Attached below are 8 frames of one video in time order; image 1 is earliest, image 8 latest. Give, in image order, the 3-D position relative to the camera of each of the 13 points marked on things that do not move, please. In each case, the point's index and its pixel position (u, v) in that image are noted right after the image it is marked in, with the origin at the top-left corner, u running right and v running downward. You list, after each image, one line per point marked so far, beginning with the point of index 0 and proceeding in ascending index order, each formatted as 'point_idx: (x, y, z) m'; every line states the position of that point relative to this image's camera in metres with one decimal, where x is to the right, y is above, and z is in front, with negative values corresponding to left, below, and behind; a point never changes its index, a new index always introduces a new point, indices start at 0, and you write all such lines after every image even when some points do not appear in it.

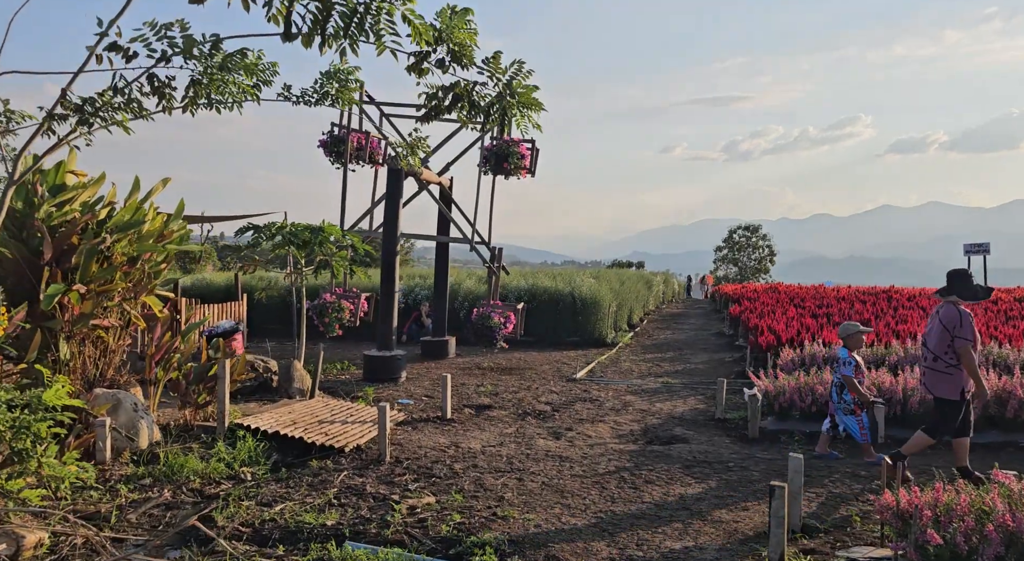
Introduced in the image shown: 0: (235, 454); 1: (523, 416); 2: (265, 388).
0: (-2.1, -1.3, +6.6) m
1: (+0.1, -1.5, +9.1) m
2: (-2.6, -1.1, +9.1) m
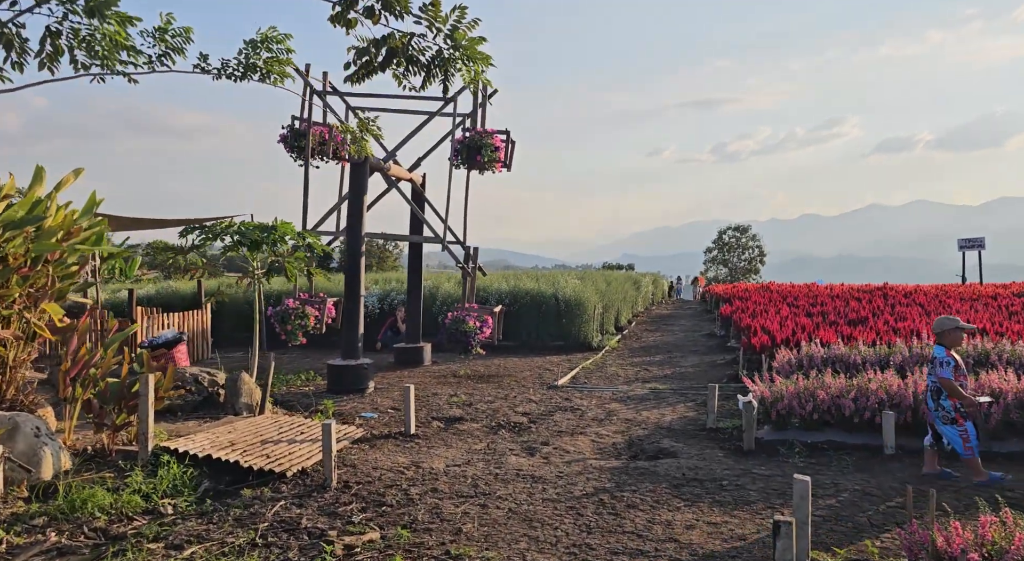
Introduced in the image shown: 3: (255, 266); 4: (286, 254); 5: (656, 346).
0: (-2.4, -1.4, +5.7) m
1: (-0.2, -1.4, +8.3) m
2: (-2.9, -1.2, +8.3) m
3: (-2.8, +0.2, +9.4) m
4: (-2.5, +0.3, +9.3) m
5: (+2.7, -1.2, +16.0) m
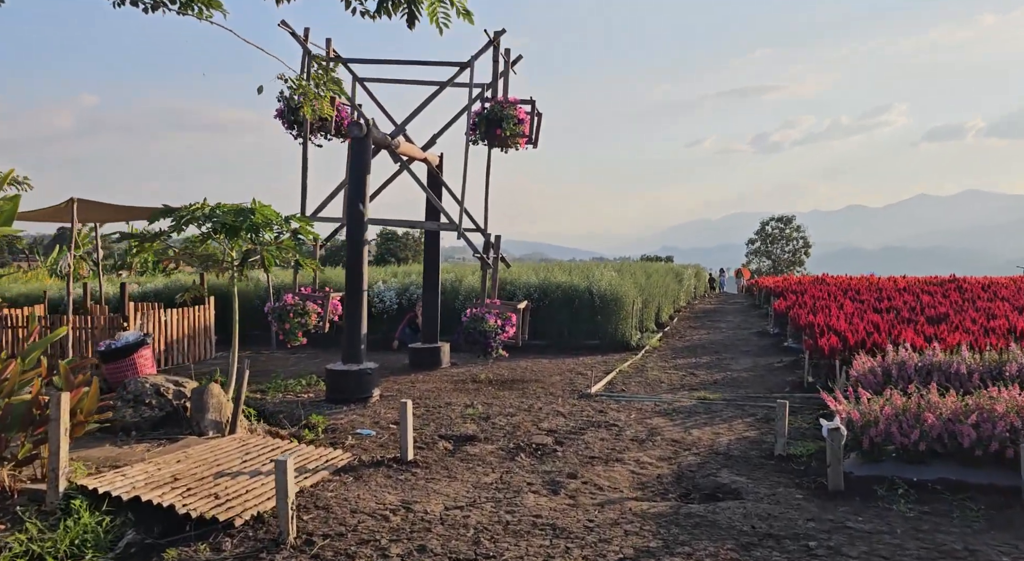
0: (-2.3, -1.3, +4.3) m
1: (0.0, -1.4, +6.8) m
2: (-2.7, -1.1, +6.9) m
3: (-2.6, +0.2, +8.0) m
4: (-2.3, +0.4, +7.9) m
5: (+3.2, -1.1, +14.4) m
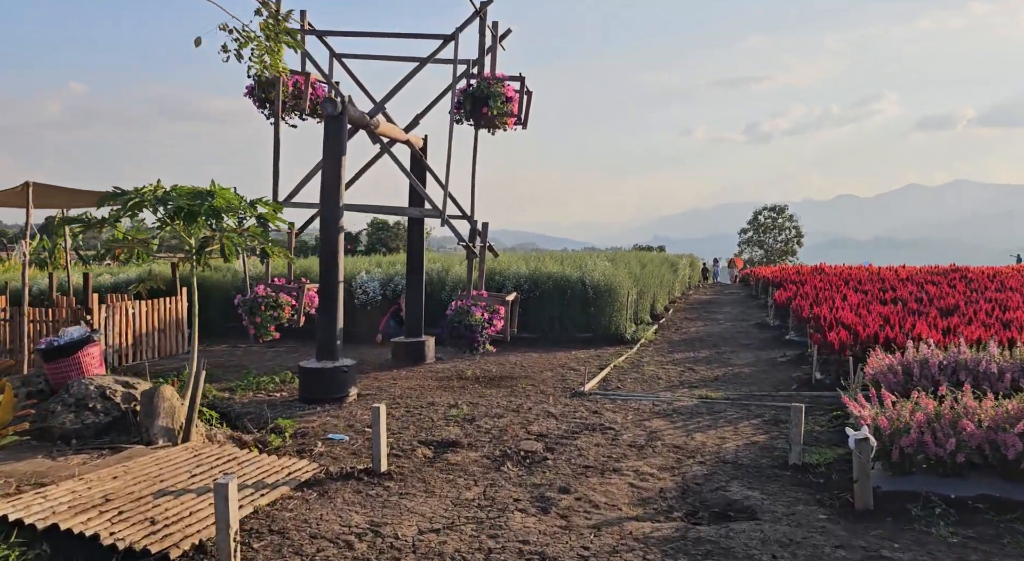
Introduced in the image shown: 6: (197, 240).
0: (-2.4, -1.3, +3.6) m
1: (-0.1, -1.3, +6.1) m
2: (-2.9, -1.1, +6.2) m
3: (-2.7, +0.3, +7.3) m
4: (-2.4, +0.4, +7.2) m
5: (+3.0, -0.9, +13.7) m
6: (-2.7, +0.3, +7.2) m
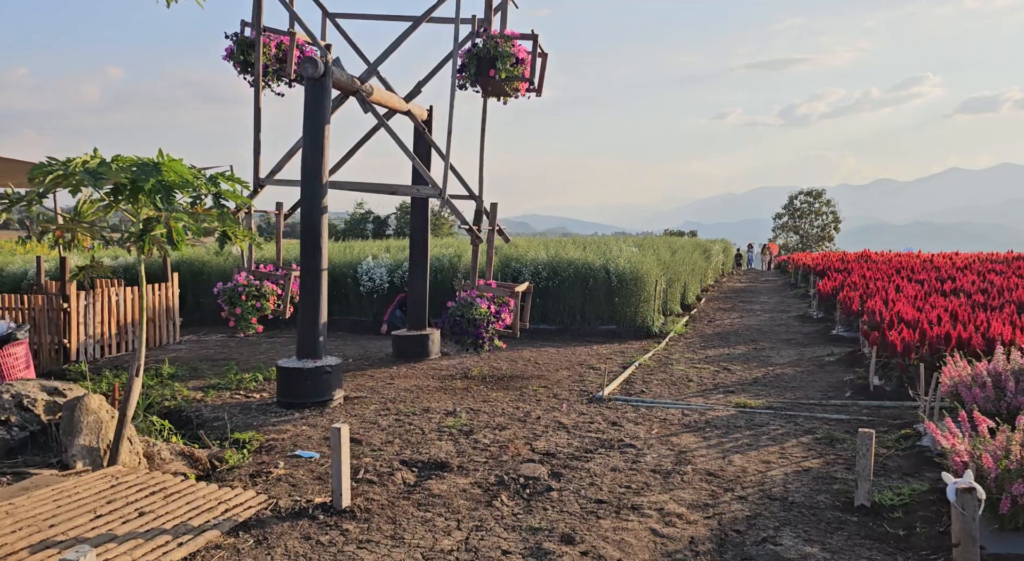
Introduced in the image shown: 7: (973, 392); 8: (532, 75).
0: (-2.5, -1.2, +2.6) m
1: (-0.1, -1.3, +5.0) m
2: (-2.9, -1.0, +5.2) m
3: (-2.7, +0.4, +6.3) m
4: (-2.4, +0.5, +6.1) m
5: (+3.2, -0.8, +12.5) m
6: (-2.6, +0.4, +6.1) m
7: (+2.8, -0.7, +5.3) m
8: (+0.2, +2.0, +8.5) m
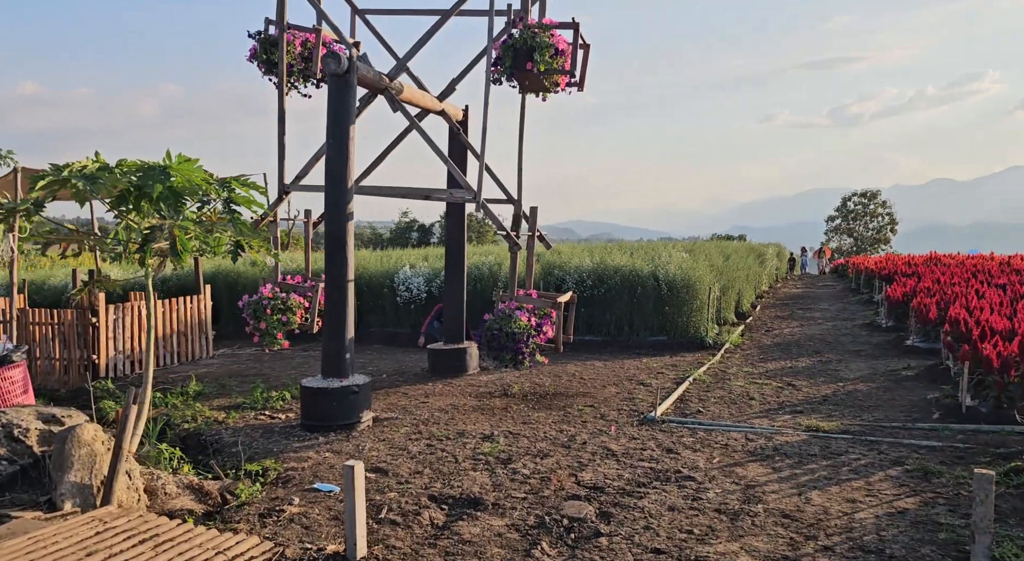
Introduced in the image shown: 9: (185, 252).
0: (-2.4, -1.3, +2.1) m
1: (+0.1, -1.3, +4.3) m
2: (-2.6, -1.1, +4.7) m
3: (-2.4, +0.3, +5.7) m
4: (-2.1, +0.4, +5.6) m
5: (+3.8, -0.8, +11.6) m
6: (-2.4, +0.3, +5.6) m
7: (+3.1, -0.7, +4.4) m
8: (+0.6, +2.0, +7.9) m
9: (-2.1, +0.2, +5.7) m
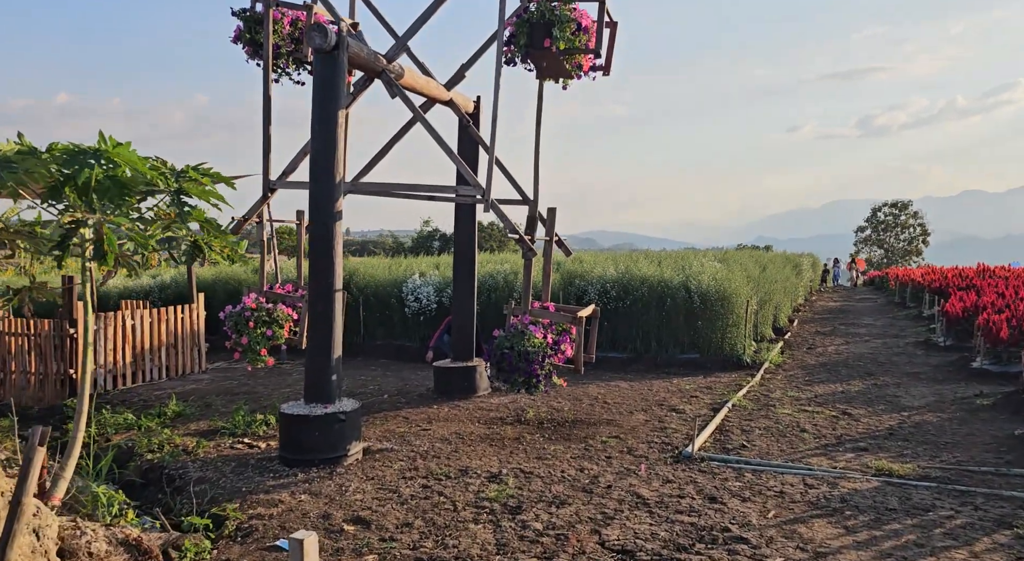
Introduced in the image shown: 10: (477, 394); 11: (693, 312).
0: (-2.5, -1.3, +1.1) m
1: (+0.1, -1.4, +3.3) m
2: (-2.6, -1.1, +3.7) m
3: (-2.4, +0.3, +4.8) m
4: (-2.1, +0.4, +4.6) m
5: (+4.0, -1.0, +10.5) m
6: (-2.3, +0.3, +4.6) m
7: (+3.1, -0.8, +3.3) m
8: (+0.7, +1.9, +6.8) m
9: (-2.0, +0.2, +4.7) m
10: (-0.4, -1.1, +8.5) m
11: (+2.2, -0.4, +10.5) m
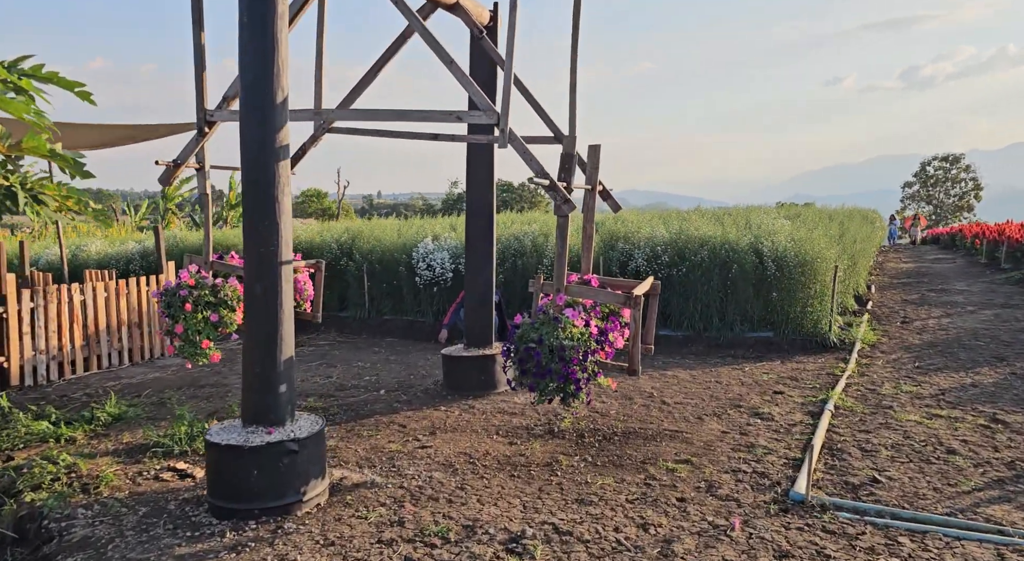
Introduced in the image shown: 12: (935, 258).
0: (-2.5, -1.4, -0.7) m
1: (+0.1, -1.3, +1.4) m
2: (-2.6, -1.1, +1.9) m
3: (-2.3, +0.4, +2.9) m
4: (-2.0, +0.5, +2.7) m
5: (+4.3, -0.6, +8.4) m
6: (-2.2, +0.4, +2.7) m
7: (+3.1, -0.7, +1.3) m
8: (+0.8, +2.1, +4.8) m
9: (-2.0, +0.3, +2.8) m
10: (-0.1, -0.9, +6.5) m
11: (+2.5, 0.0, +8.5) m
12: (+9.2, +0.5, +18.7) m
